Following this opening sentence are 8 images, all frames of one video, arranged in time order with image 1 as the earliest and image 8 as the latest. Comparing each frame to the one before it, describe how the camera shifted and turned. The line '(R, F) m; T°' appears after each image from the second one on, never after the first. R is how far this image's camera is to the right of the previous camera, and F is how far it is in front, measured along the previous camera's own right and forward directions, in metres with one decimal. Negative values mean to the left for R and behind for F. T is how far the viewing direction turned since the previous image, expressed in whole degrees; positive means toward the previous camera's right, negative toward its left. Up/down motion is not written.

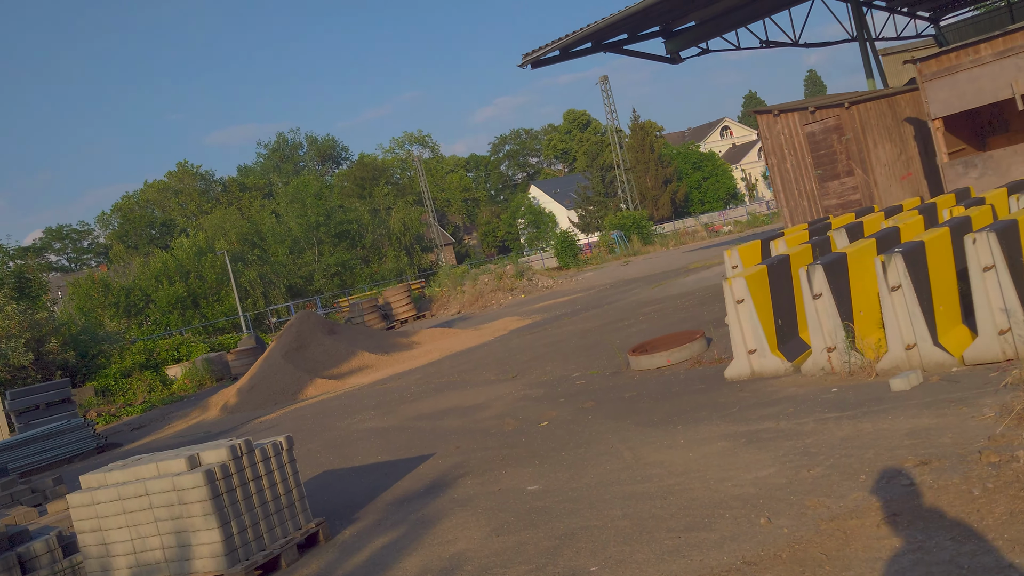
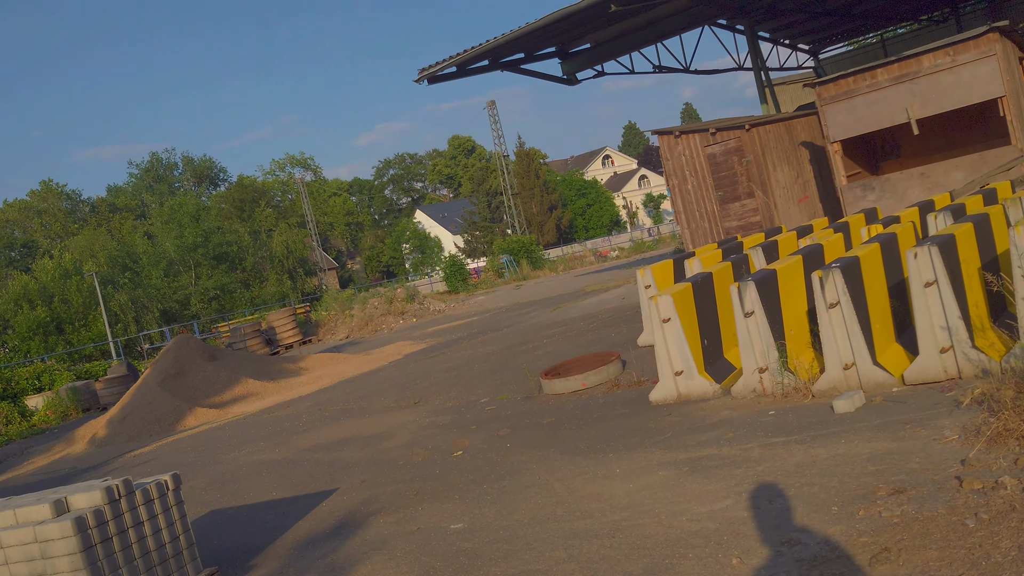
(-0.2, +0.5) m; +7°
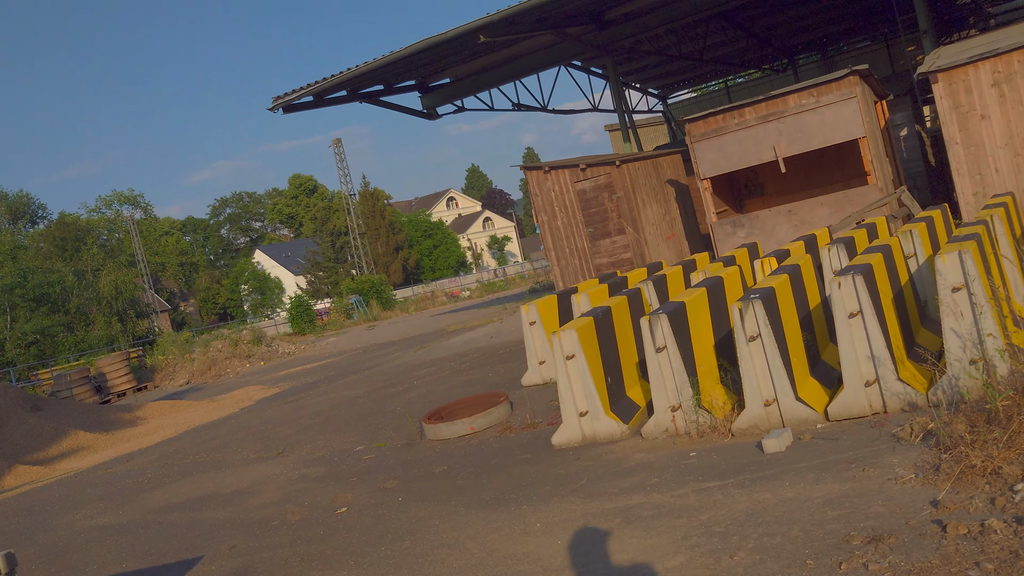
(-0.3, +0.6) m; +10°
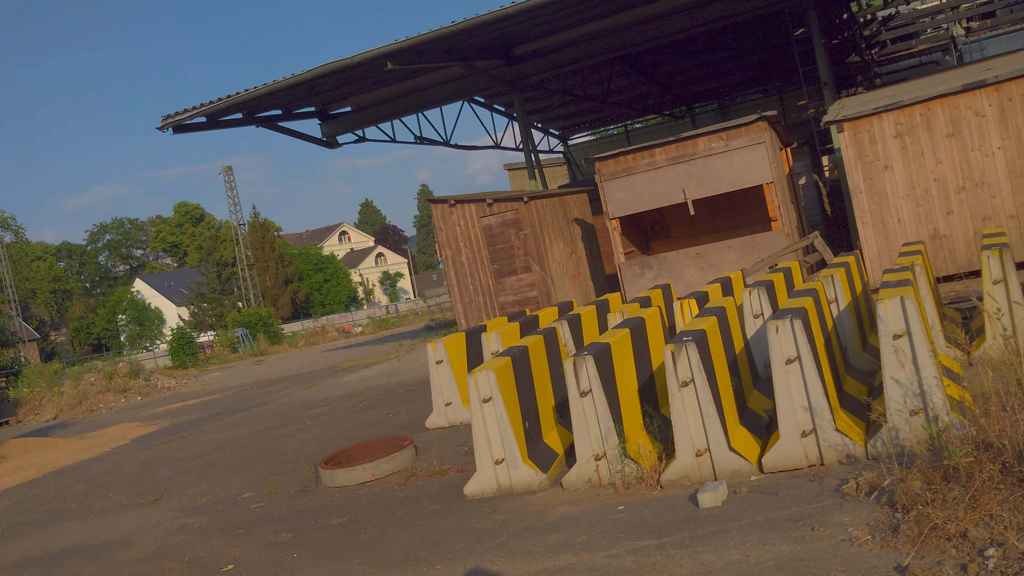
(-0.1, +0.5) m; +7°
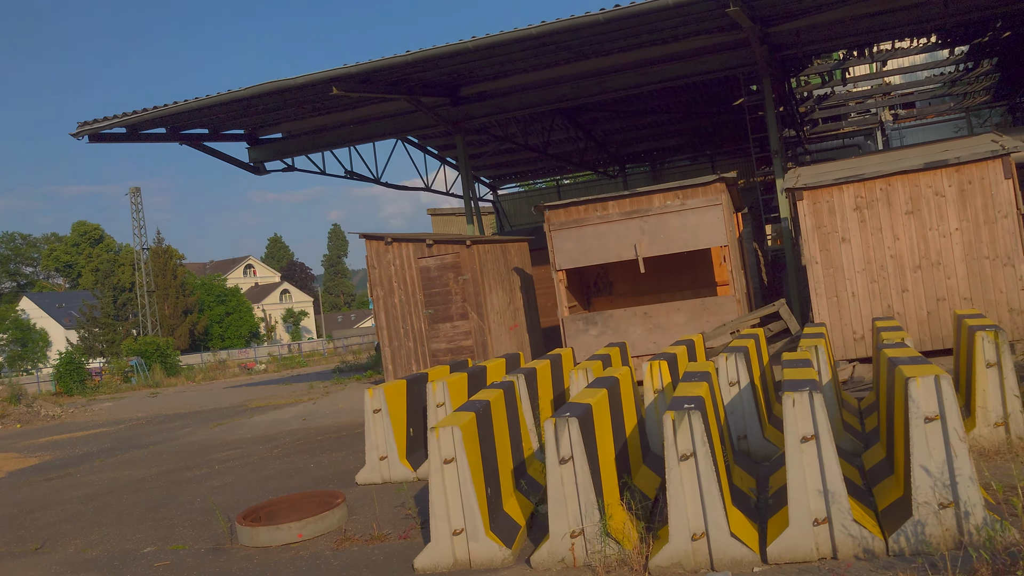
(-0.4, +0.7) m; +6°
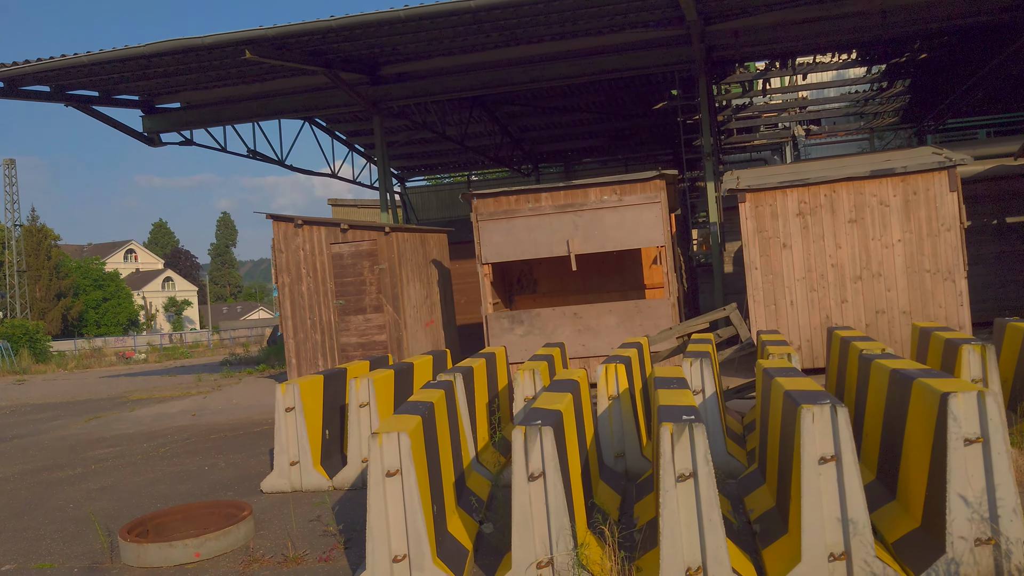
(-0.3, +0.8) m; +7°
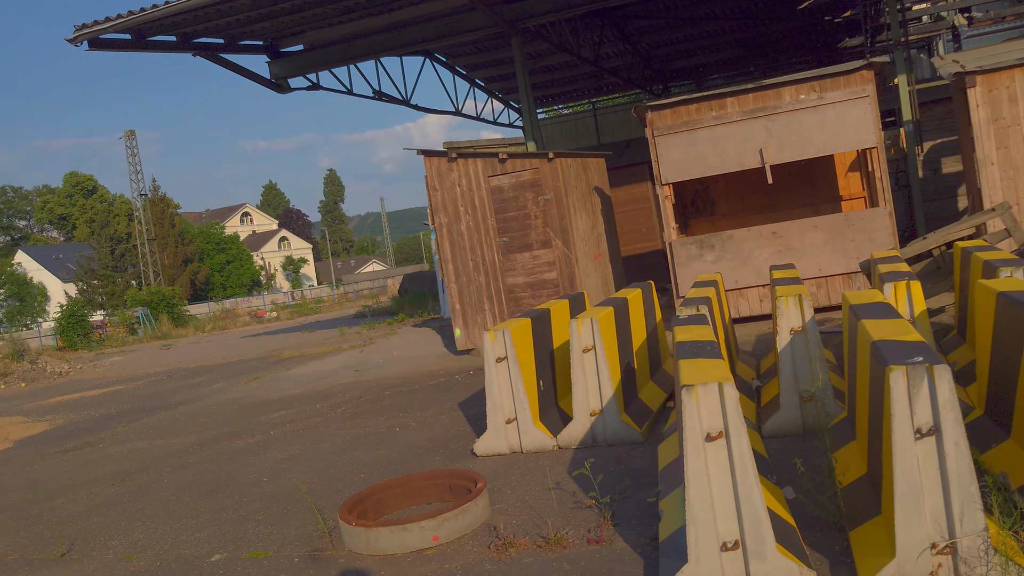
(-0.8, +1.0) m; -7°
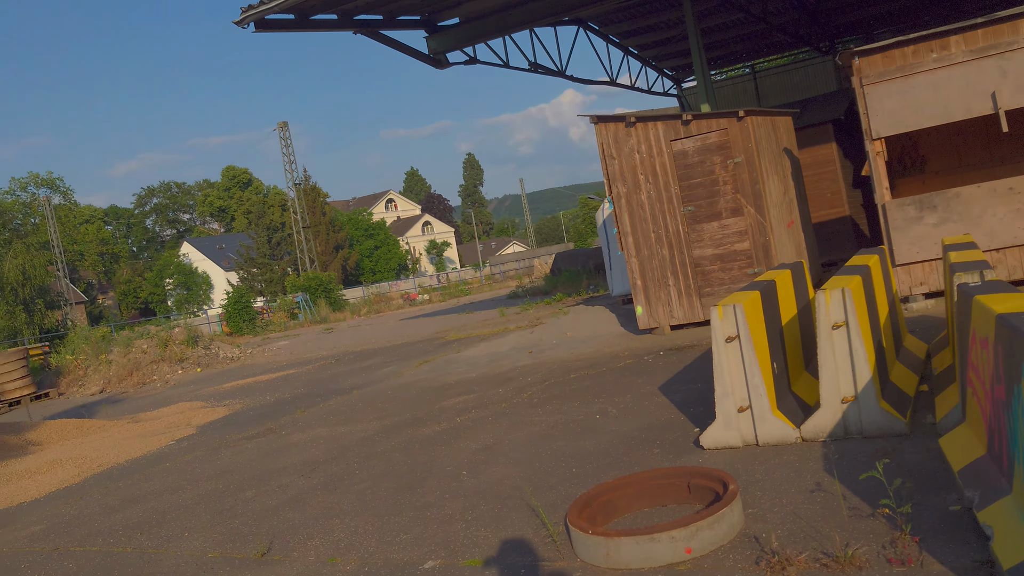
(-0.5, +0.6) m; -8°
